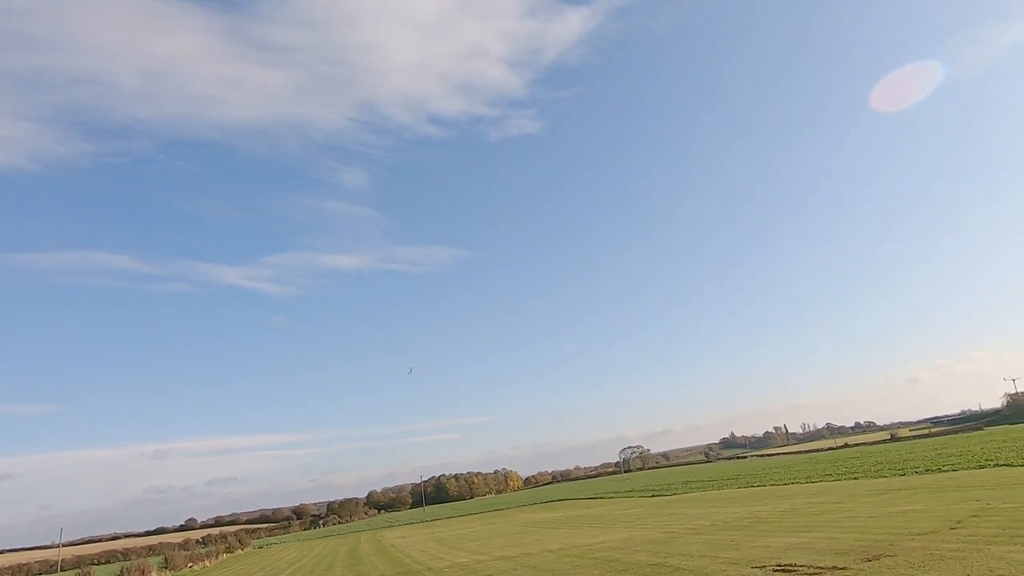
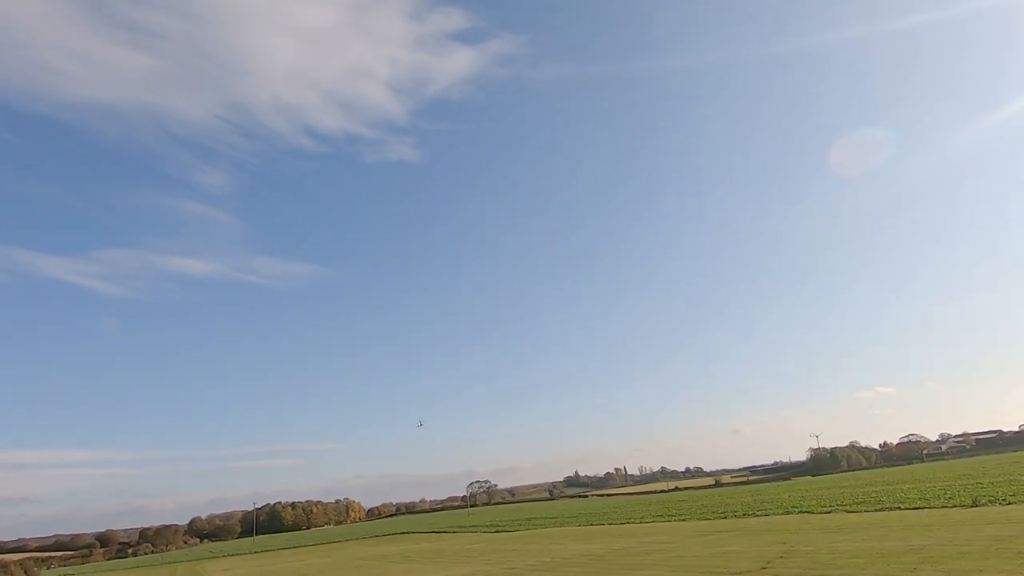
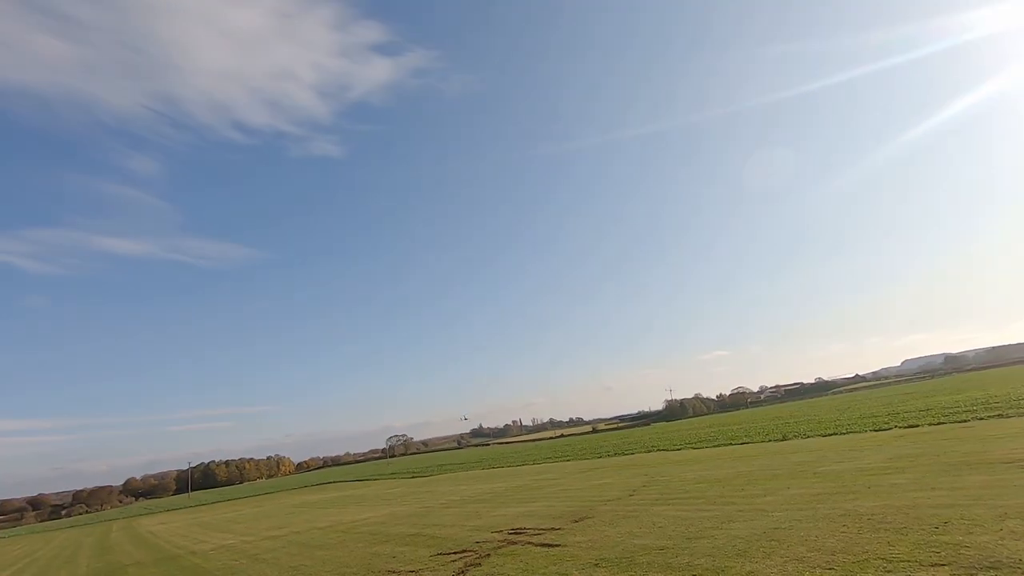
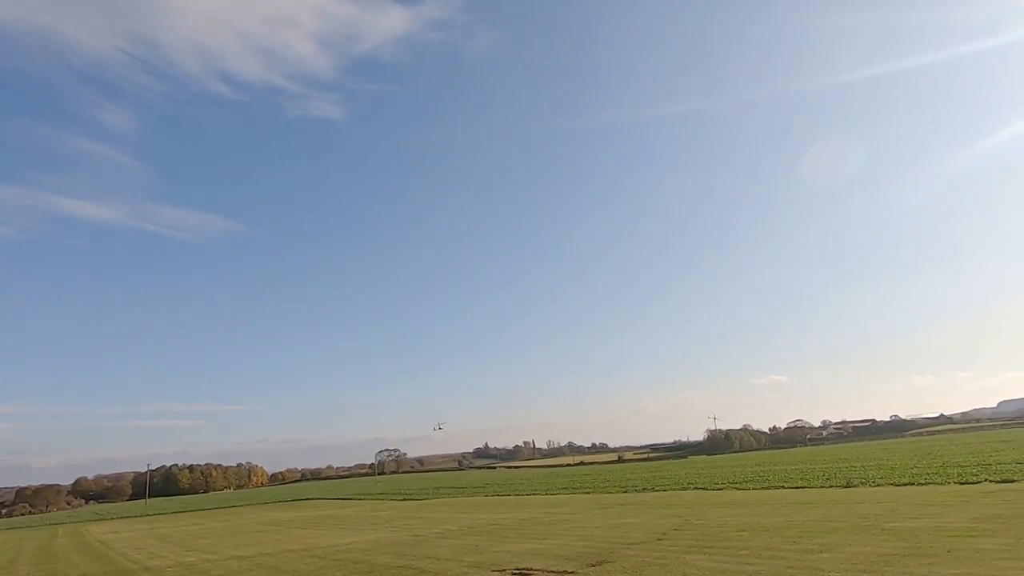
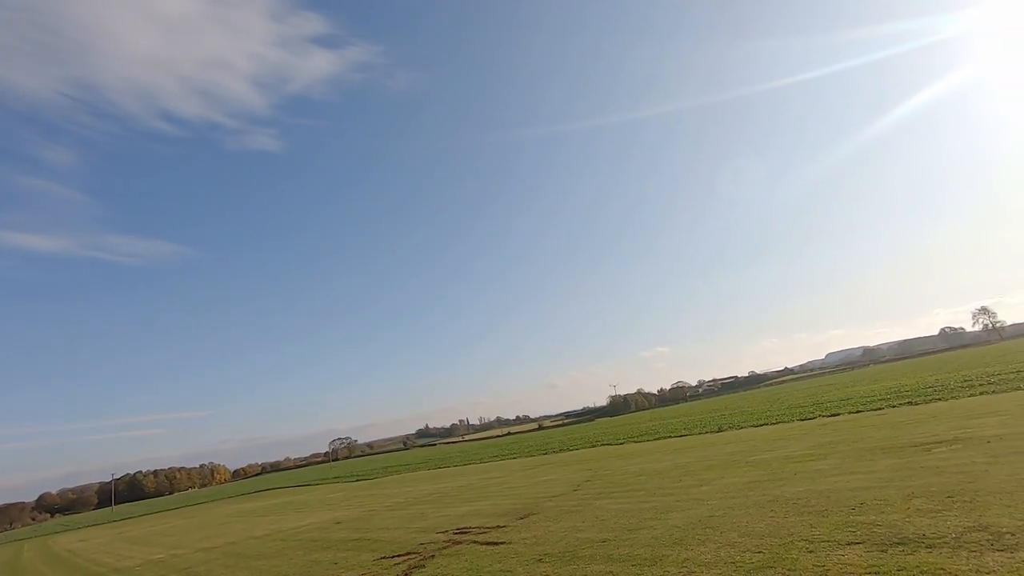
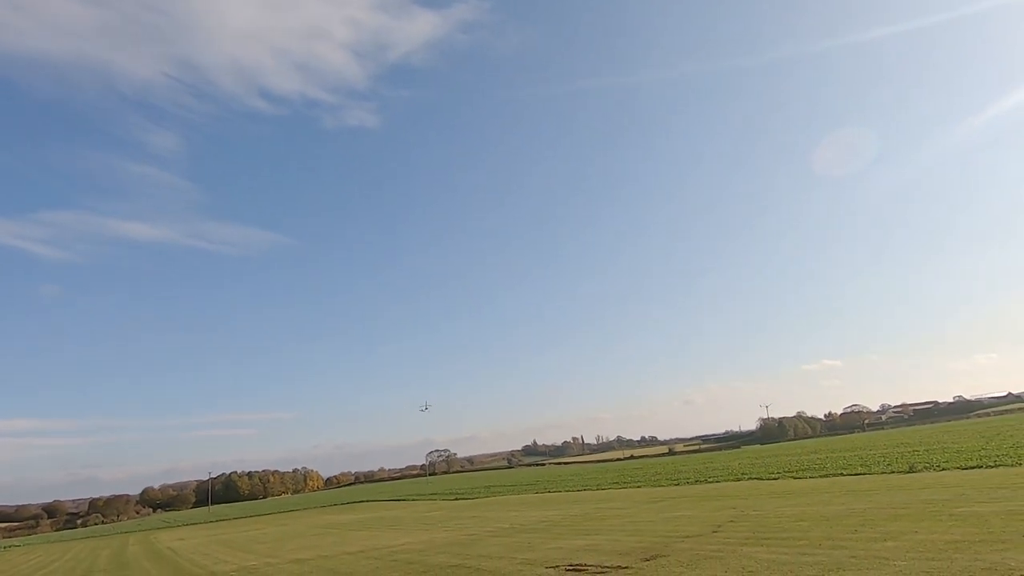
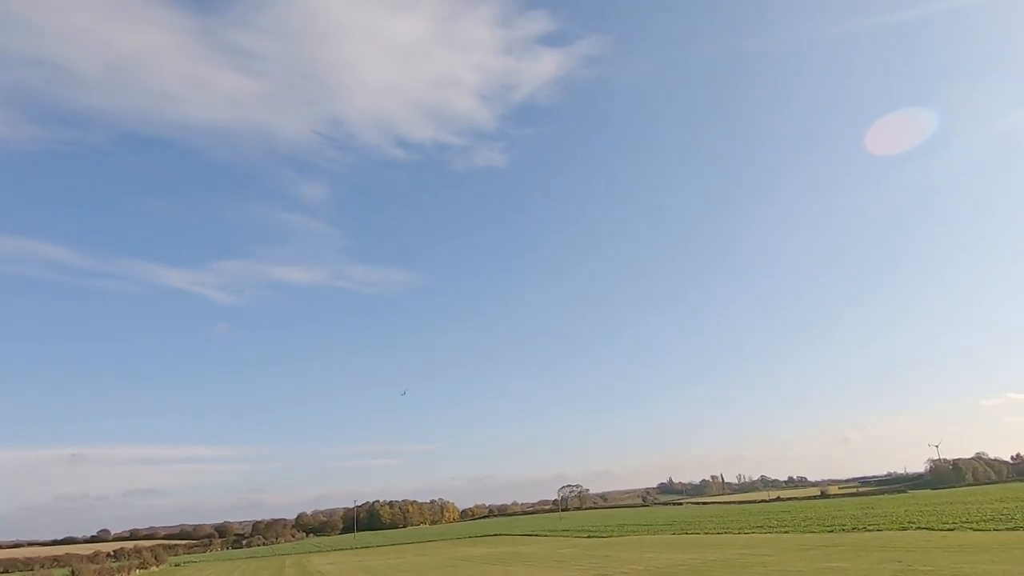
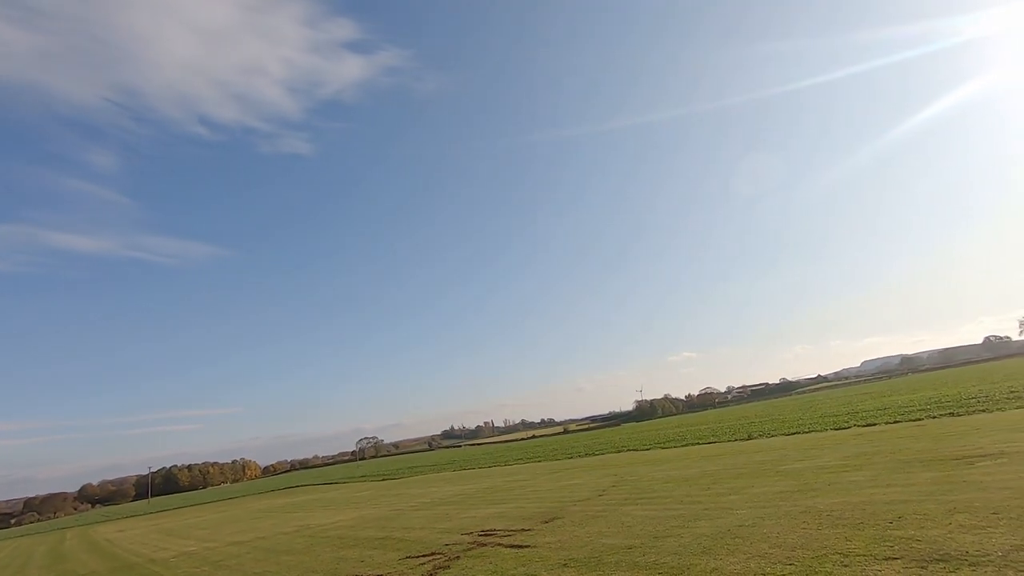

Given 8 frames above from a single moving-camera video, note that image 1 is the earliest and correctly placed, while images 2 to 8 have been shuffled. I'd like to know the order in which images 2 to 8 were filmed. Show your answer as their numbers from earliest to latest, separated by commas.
7, 2, 6, 4, 3, 8, 5
